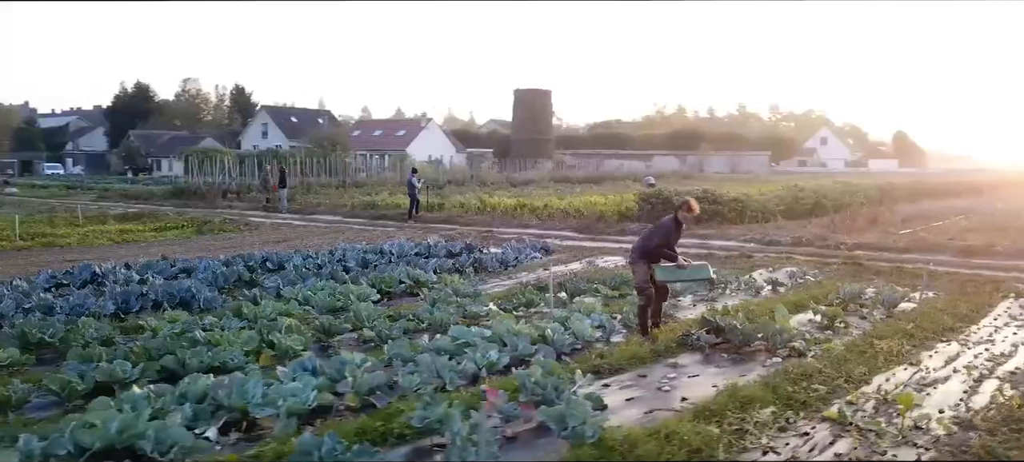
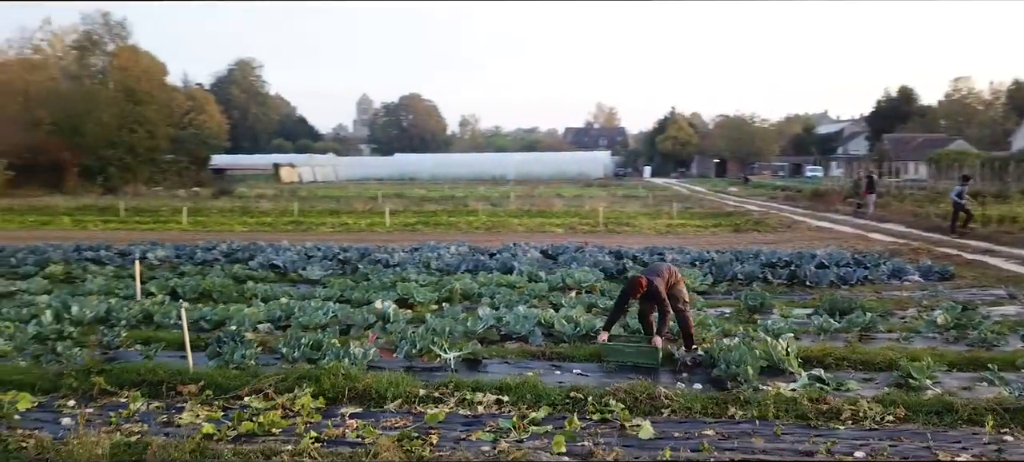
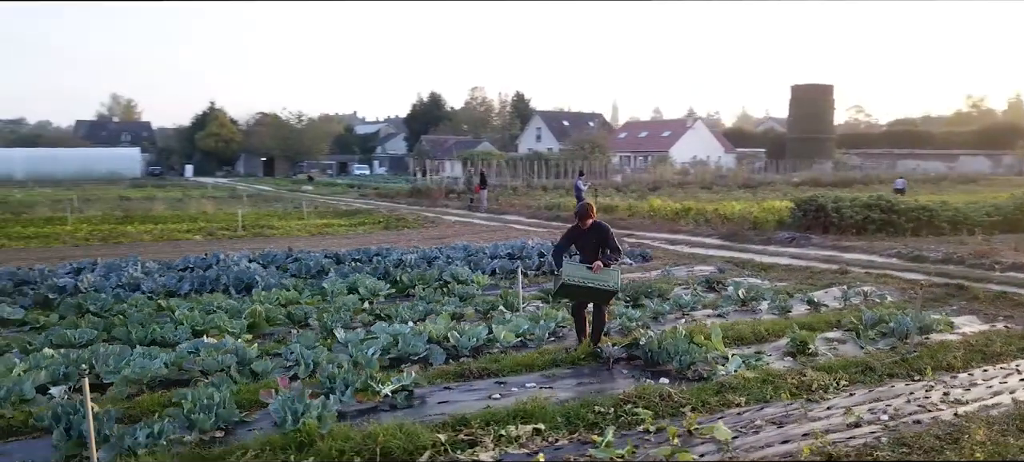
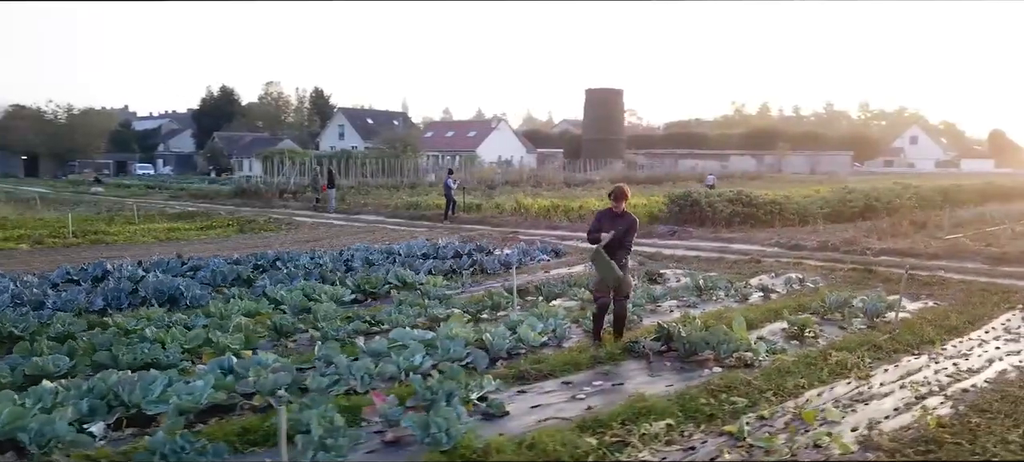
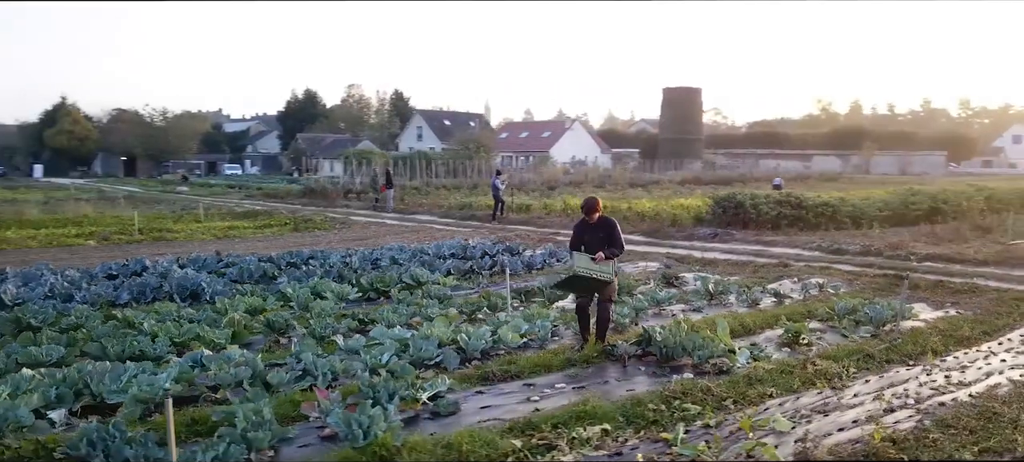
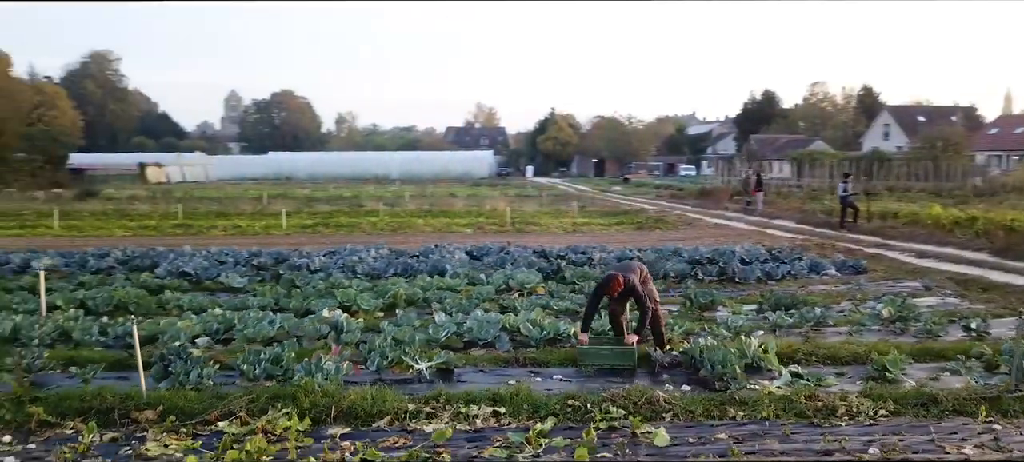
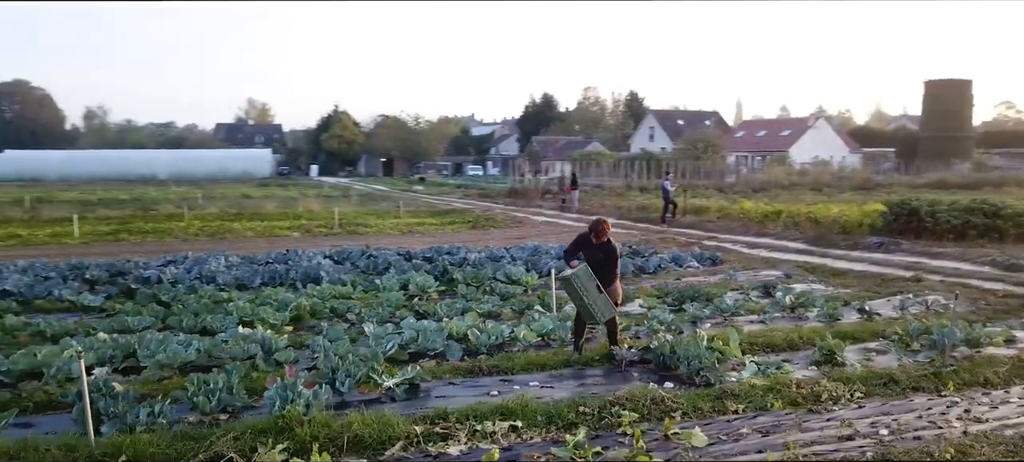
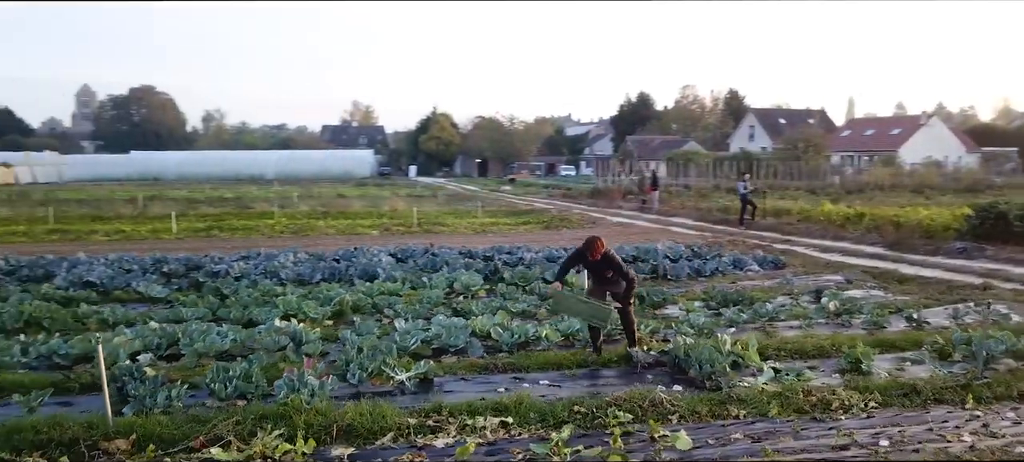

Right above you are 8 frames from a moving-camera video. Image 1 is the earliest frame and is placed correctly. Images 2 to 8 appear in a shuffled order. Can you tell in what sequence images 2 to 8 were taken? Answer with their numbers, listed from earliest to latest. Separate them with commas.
4, 5, 3, 7, 8, 6, 2
